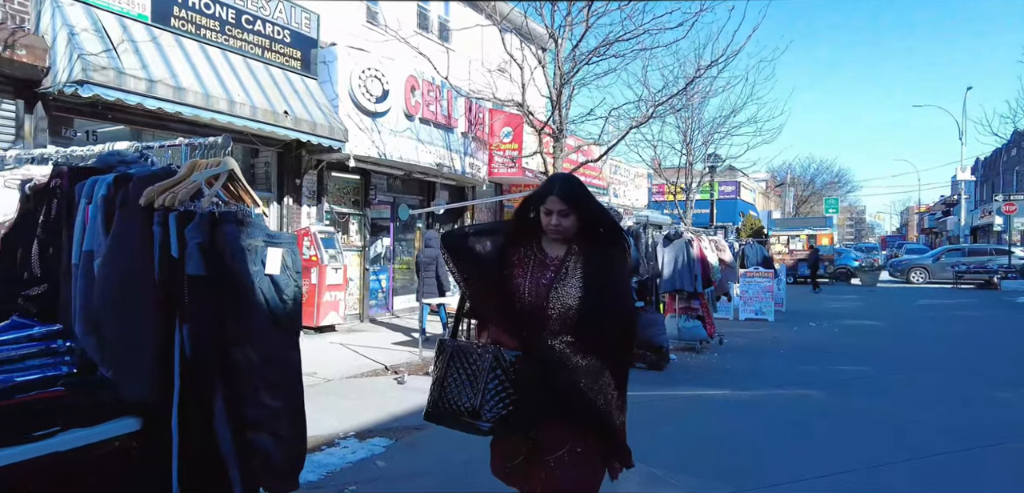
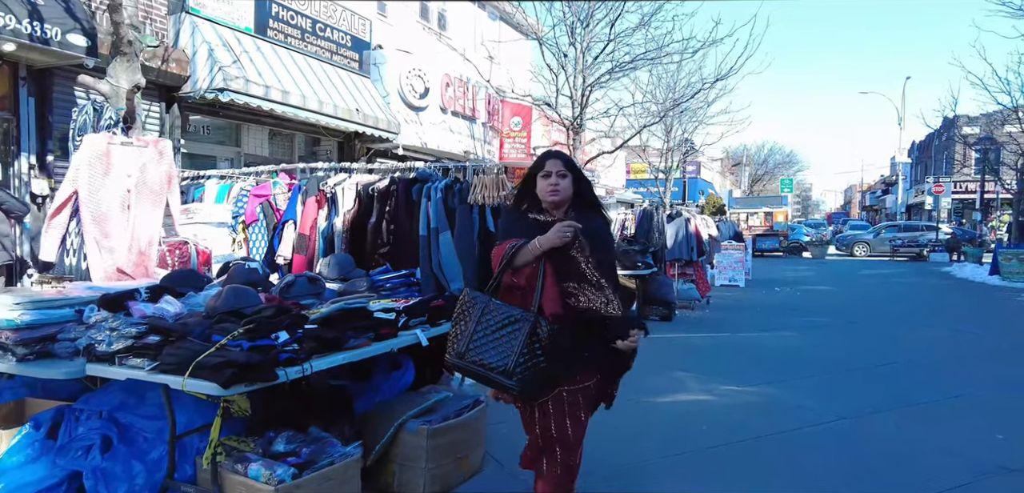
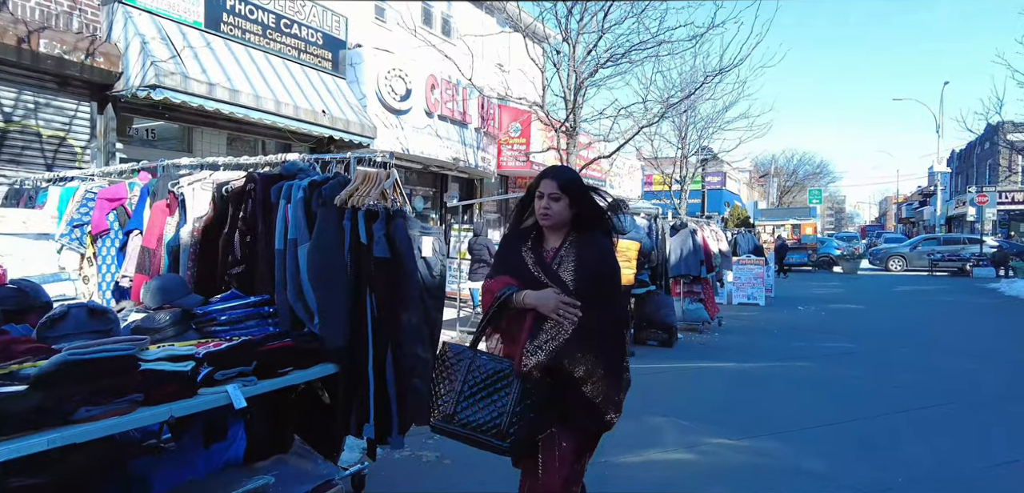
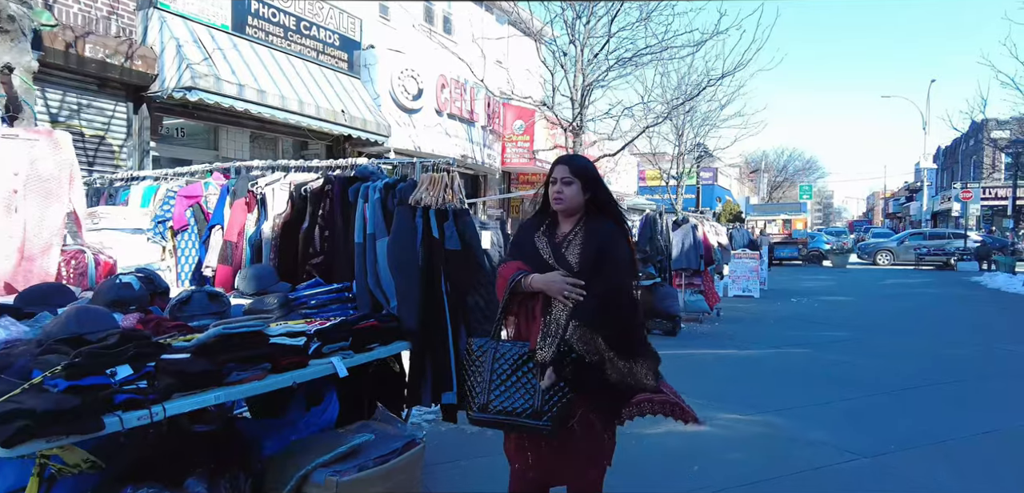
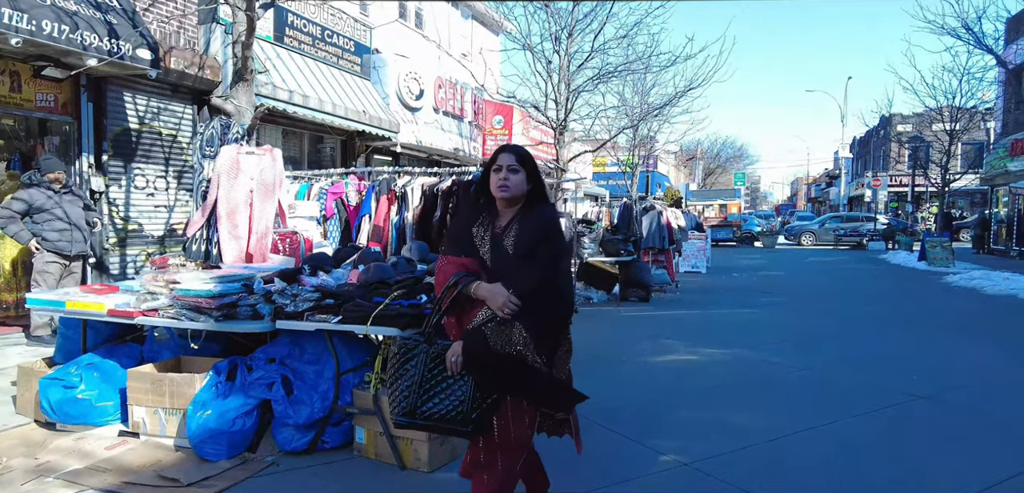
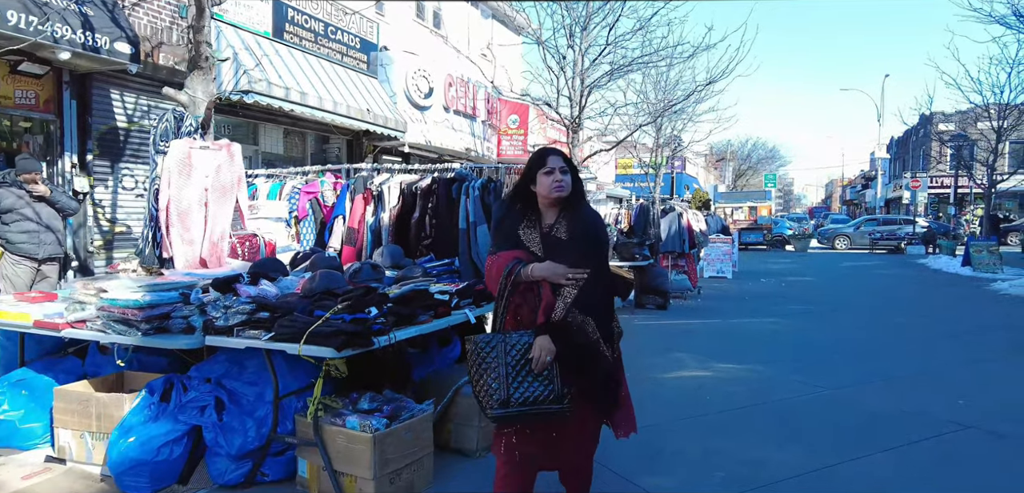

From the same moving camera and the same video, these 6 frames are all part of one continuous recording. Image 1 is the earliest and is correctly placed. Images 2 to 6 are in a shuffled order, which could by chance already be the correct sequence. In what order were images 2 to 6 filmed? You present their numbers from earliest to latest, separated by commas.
3, 4, 2, 6, 5
